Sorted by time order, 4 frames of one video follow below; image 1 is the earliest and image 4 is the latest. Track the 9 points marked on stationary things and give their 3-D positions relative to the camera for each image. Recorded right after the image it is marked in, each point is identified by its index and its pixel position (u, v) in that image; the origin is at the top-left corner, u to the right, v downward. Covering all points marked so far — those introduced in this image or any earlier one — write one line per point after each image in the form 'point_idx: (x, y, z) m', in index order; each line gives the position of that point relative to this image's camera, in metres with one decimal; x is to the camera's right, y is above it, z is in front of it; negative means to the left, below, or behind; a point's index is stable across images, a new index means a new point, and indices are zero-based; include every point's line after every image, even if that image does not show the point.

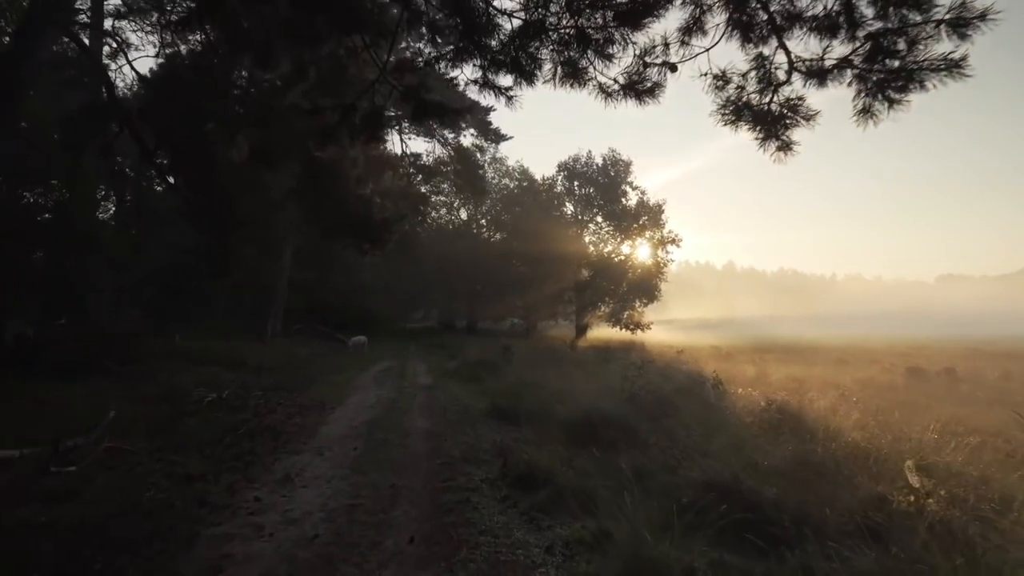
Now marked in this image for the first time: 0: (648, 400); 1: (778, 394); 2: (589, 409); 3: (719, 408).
0: (+2.7, -2.2, +13.2) m
1: (+6.7, -2.7, +16.8) m
2: (+1.4, -2.2, +12.1) m
3: (+4.2, -2.5, +13.6) m
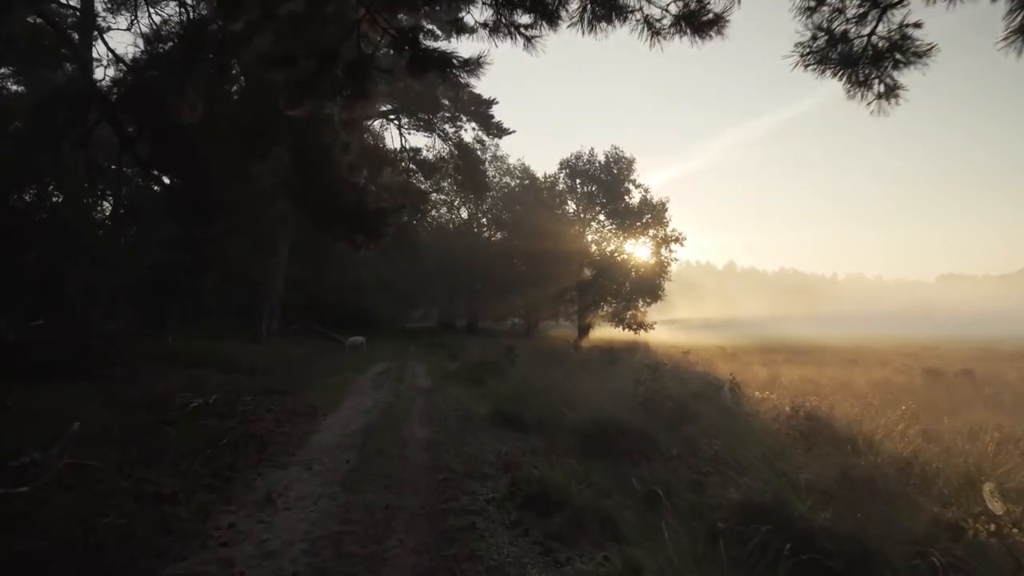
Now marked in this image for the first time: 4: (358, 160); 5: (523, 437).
0: (+2.8, -2.2, +12.2) m
1: (+6.8, -2.7, +15.9) m
2: (+1.5, -2.1, +11.2) m
3: (+4.3, -2.4, +12.7) m
4: (-3.2, +2.7, +13.6) m
5: (+0.2, -2.6, +11.4) m
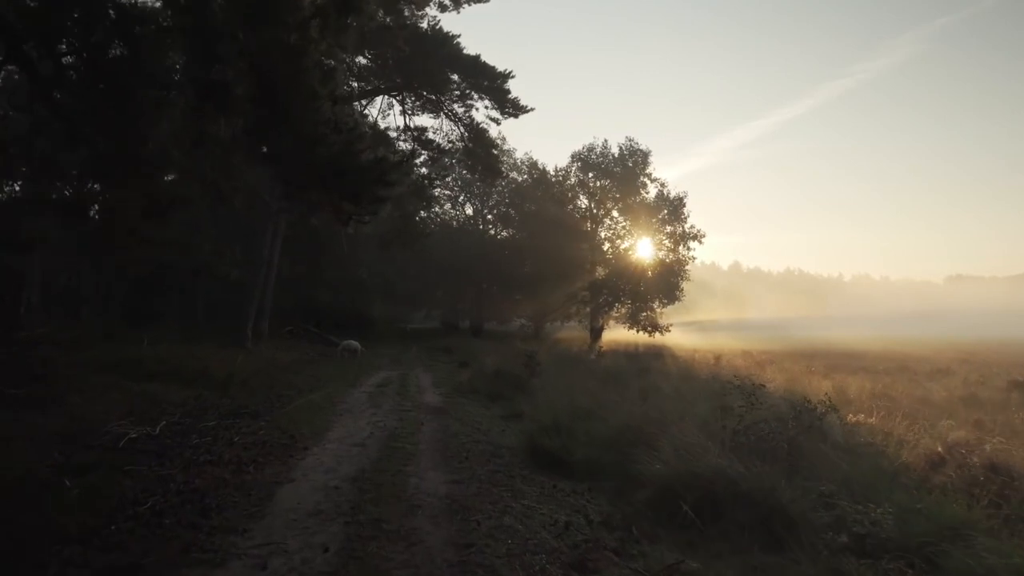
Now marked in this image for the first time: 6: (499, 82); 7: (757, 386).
0: (+3.5, -2.1, +8.9) m
1: (+7.5, -2.6, +12.5) m
2: (+2.1, -2.1, +7.8) m
3: (+5.0, -2.4, +9.3) m
4: (-2.5, +2.8, +10.2) m
5: (+0.9, -2.5, +8.0) m
6: (-0.3, +6.0, +18.7) m
7: (+6.7, -2.7, +17.9) m
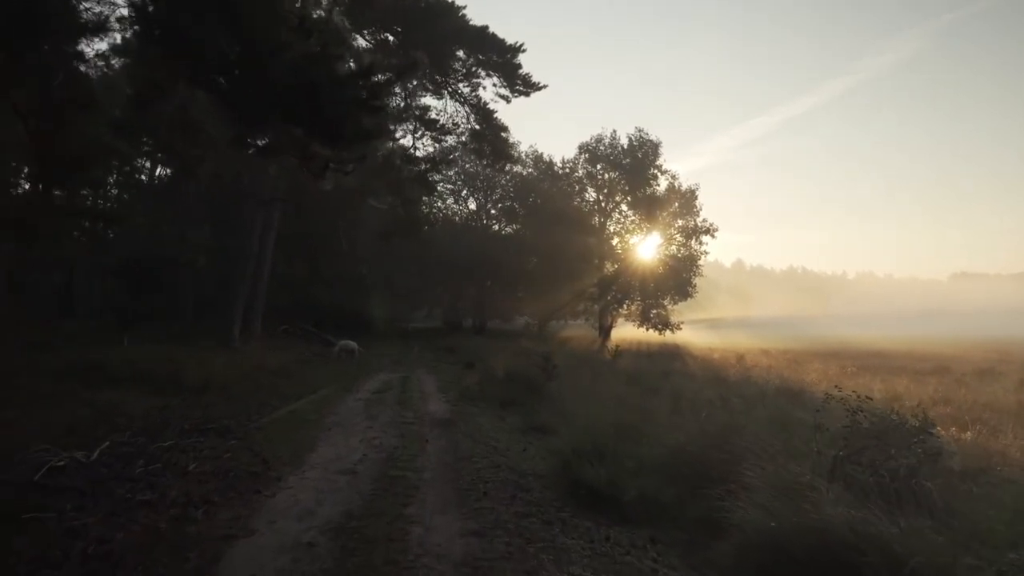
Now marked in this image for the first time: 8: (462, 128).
0: (+3.8, -1.9, +6.6) m
1: (+7.8, -2.4, +10.3) m
2: (+2.5, -1.9, +5.5) m
3: (+5.3, -2.2, +7.1) m
4: (-2.2, +3.0, +8.0) m
5: (+1.2, -2.4, +5.7) m
6: (+0.1, +6.2, +16.5) m
7: (+7.1, -2.5, +15.6) m
8: (-1.4, +4.9, +19.4) m
